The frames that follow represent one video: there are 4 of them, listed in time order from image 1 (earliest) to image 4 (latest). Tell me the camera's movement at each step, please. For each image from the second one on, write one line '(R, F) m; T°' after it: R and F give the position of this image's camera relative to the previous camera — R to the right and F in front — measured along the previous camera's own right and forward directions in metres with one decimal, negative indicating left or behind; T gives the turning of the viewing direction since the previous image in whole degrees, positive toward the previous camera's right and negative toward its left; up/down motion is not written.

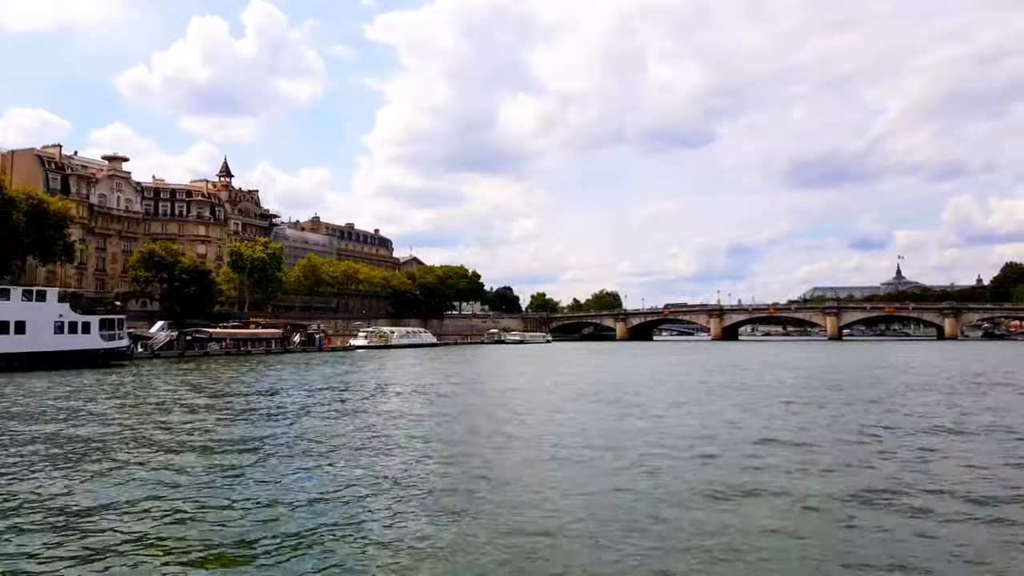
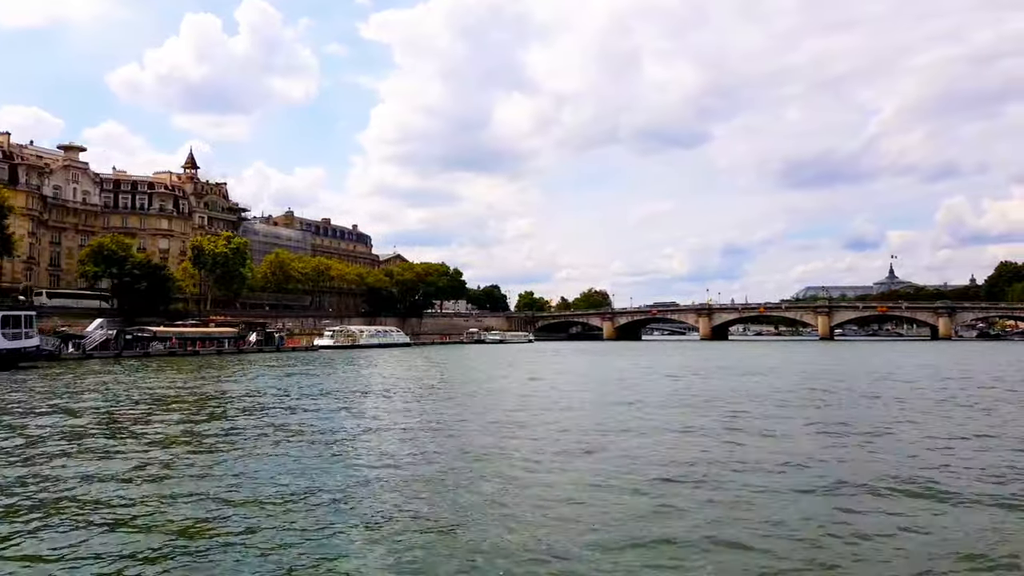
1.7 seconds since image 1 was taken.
(+1.9, +3.9) m; 0°
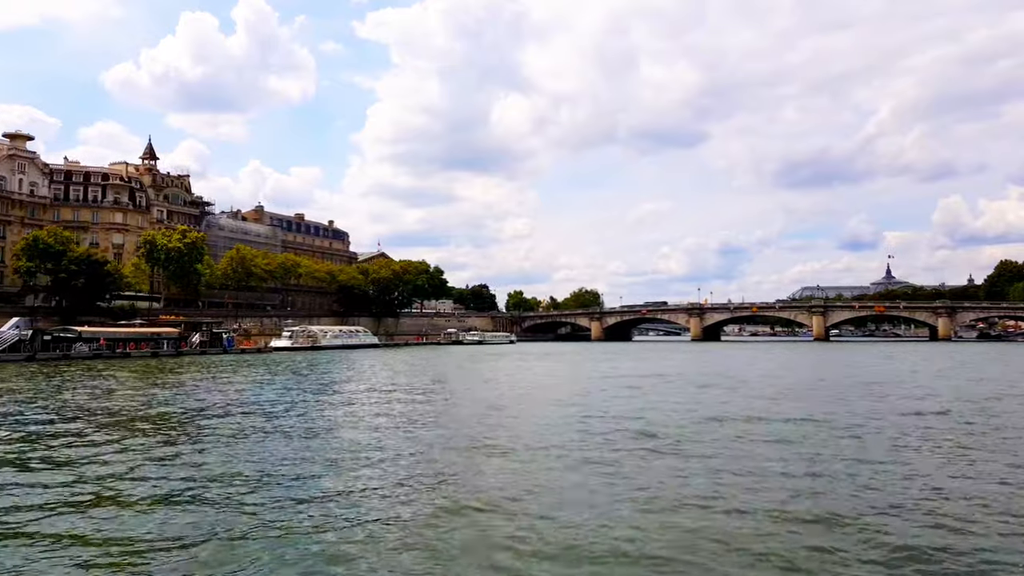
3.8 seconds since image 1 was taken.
(+2.3, +5.0) m; 0°
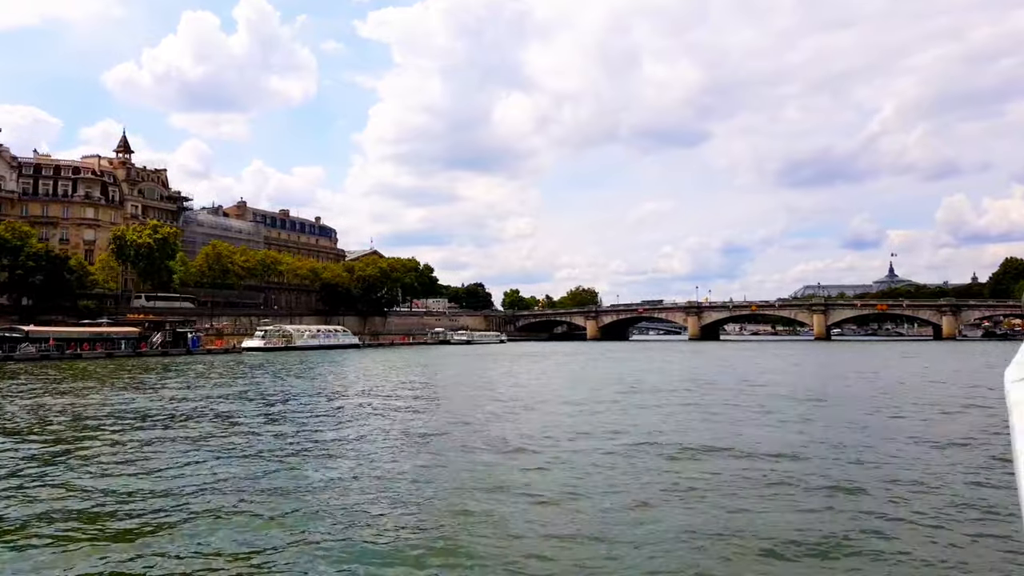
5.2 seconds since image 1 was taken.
(+1.6, +3.2) m; 0°
